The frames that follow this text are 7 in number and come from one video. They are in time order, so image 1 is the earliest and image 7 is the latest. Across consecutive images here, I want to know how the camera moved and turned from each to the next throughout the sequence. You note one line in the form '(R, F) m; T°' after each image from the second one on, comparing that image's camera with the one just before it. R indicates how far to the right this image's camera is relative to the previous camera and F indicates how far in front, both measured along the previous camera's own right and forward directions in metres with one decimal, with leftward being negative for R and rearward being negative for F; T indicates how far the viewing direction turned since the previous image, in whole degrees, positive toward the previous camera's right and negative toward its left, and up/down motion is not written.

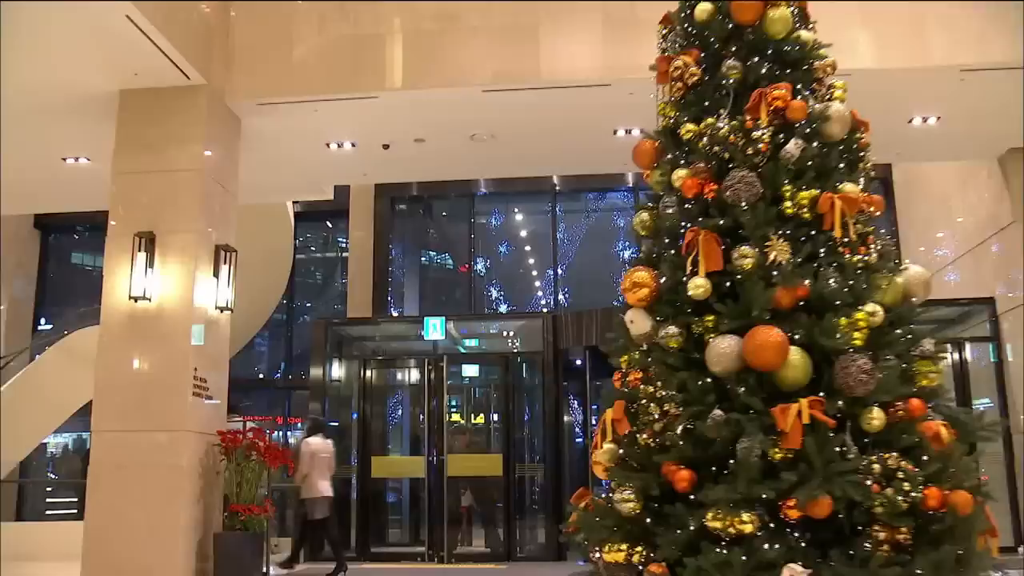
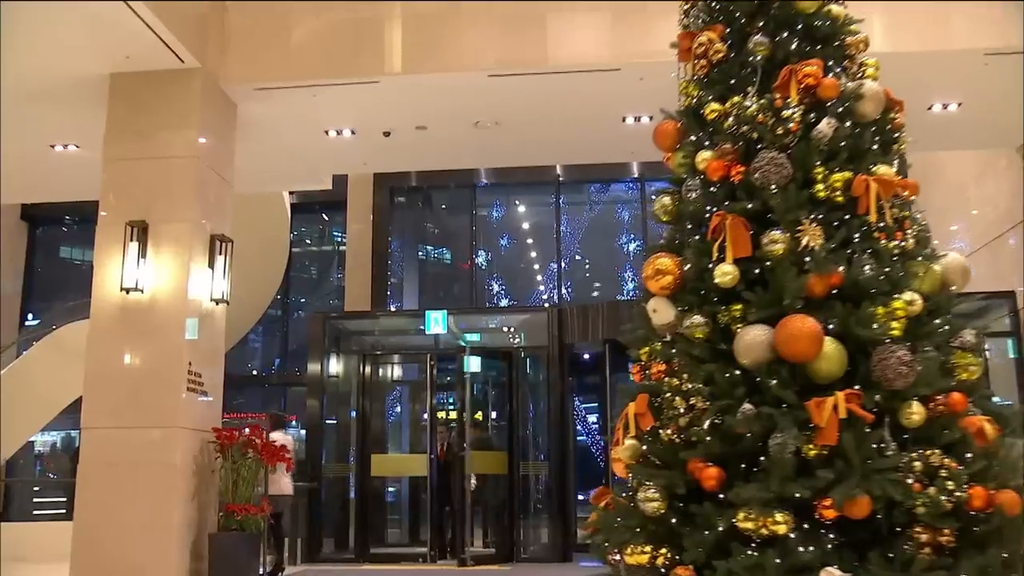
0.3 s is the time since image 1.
(-0.1, +0.3) m; 0°
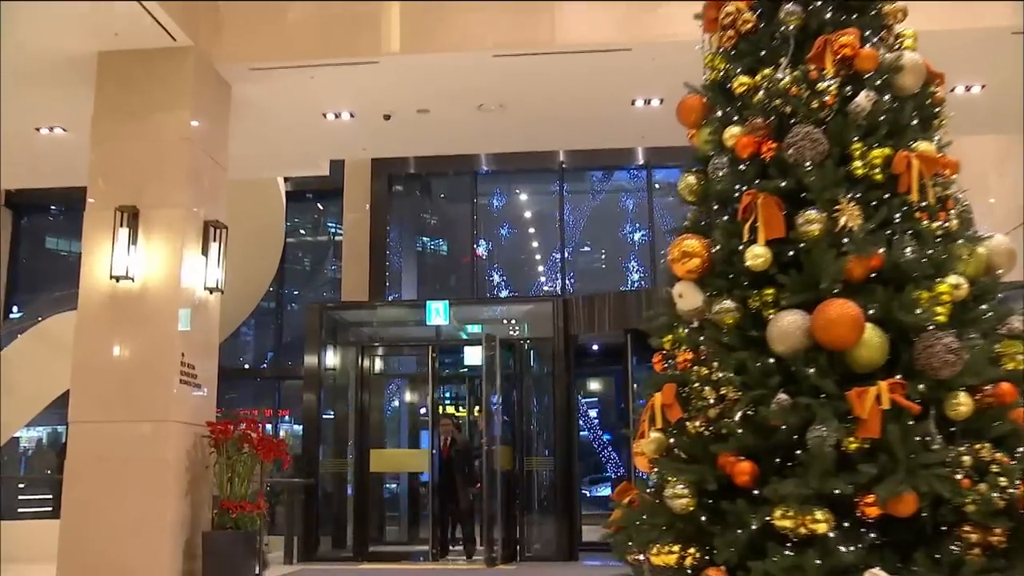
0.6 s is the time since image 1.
(-0.1, +0.3) m; 0°
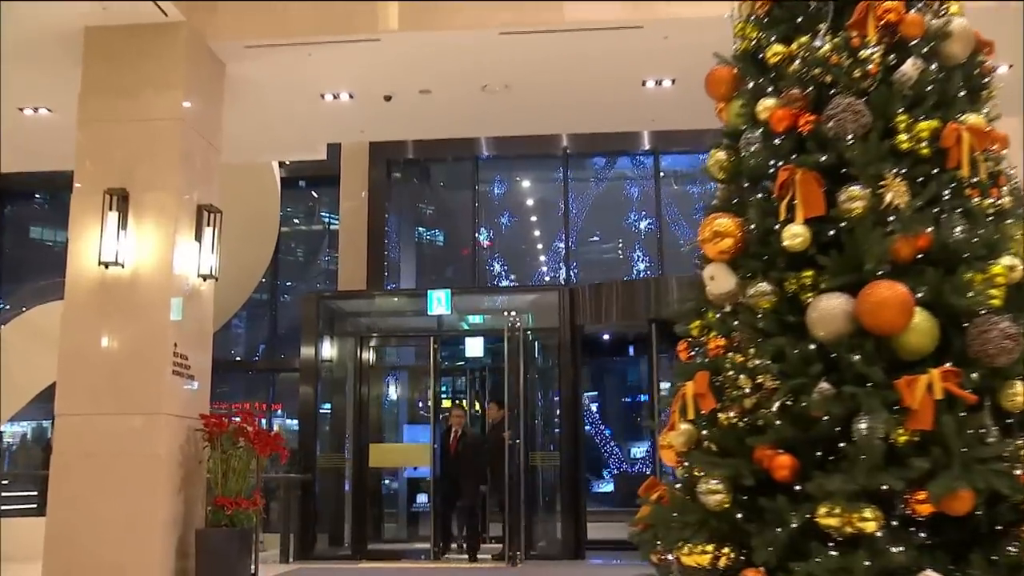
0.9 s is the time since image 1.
(-0.1, +0.3) m; +1°
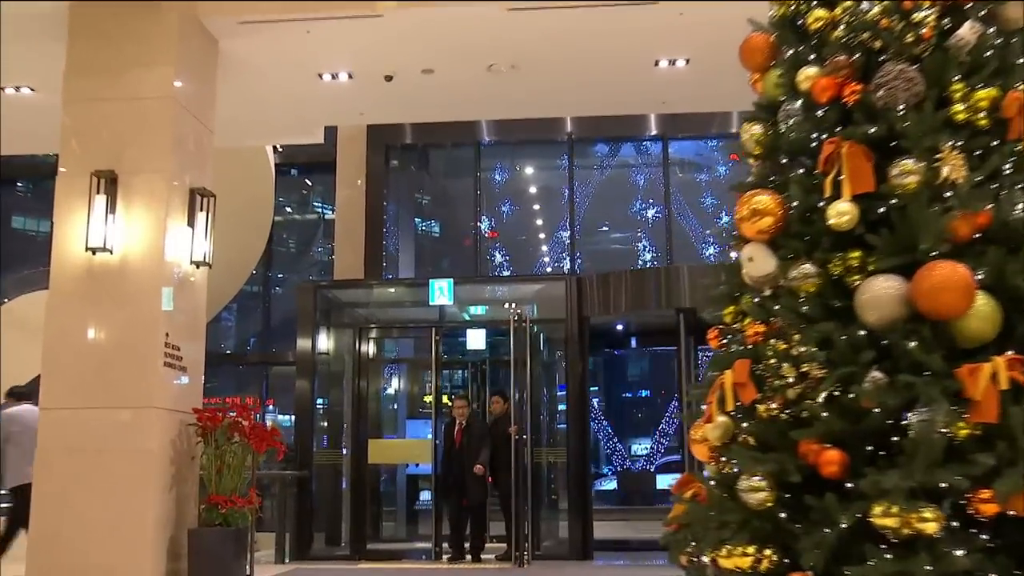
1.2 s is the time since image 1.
(-0.1, +0.3) m; +1°
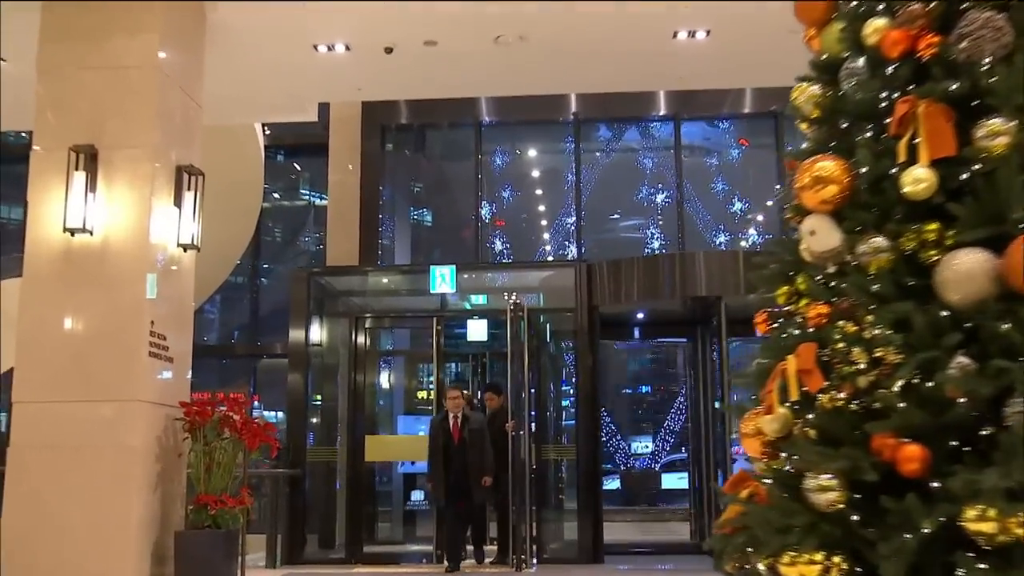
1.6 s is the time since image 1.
(-0.1, +0.5) m; +1°
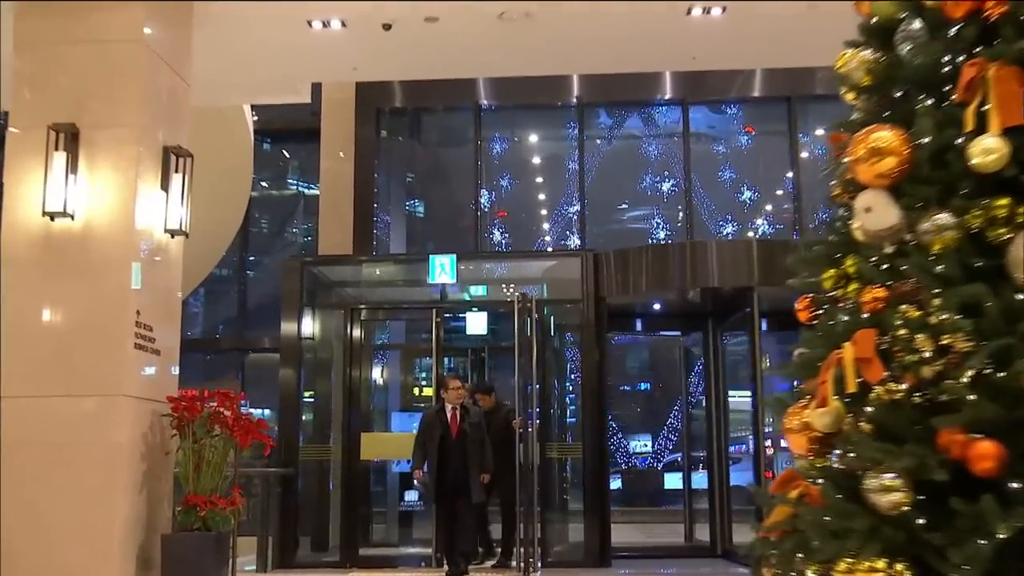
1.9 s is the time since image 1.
(-0.1, +0.4) m; +1°
